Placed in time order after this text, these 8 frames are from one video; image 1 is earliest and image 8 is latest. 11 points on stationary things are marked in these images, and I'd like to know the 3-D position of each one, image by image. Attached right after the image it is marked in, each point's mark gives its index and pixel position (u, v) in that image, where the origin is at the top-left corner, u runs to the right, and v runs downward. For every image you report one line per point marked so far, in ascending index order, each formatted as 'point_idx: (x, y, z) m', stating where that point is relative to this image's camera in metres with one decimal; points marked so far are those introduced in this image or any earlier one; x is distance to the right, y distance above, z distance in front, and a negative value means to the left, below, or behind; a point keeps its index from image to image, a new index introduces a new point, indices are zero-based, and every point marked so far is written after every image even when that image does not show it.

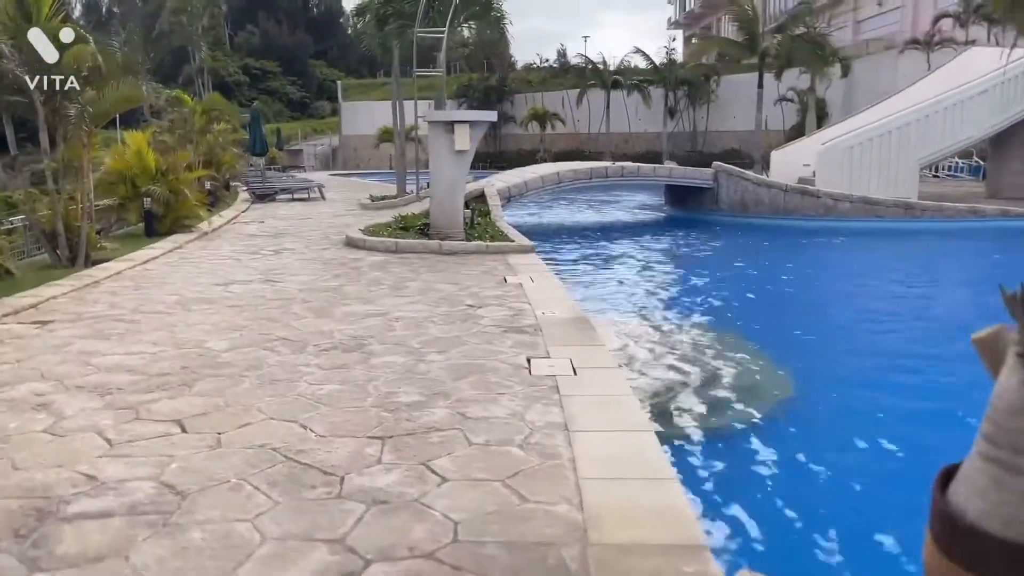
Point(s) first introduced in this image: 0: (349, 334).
0: (-1.2, -0.3, +6.0) m
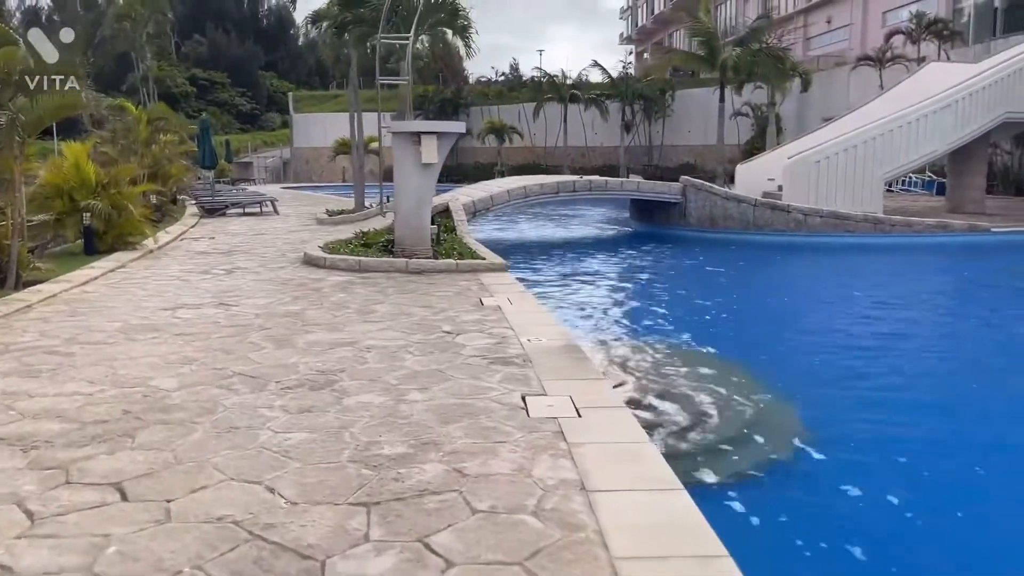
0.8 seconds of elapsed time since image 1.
0: (-1.3, -0.5, +5.4) m
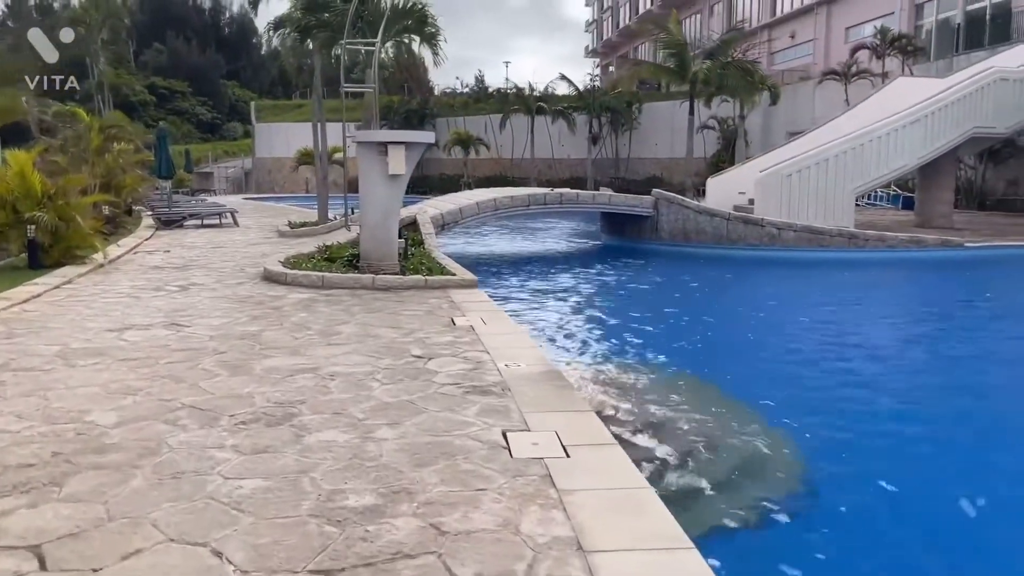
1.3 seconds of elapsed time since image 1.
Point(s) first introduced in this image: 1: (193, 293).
0: (-1.4, -0.6, +4.9) m
1: (-3.5, -0.1, +9.3) m
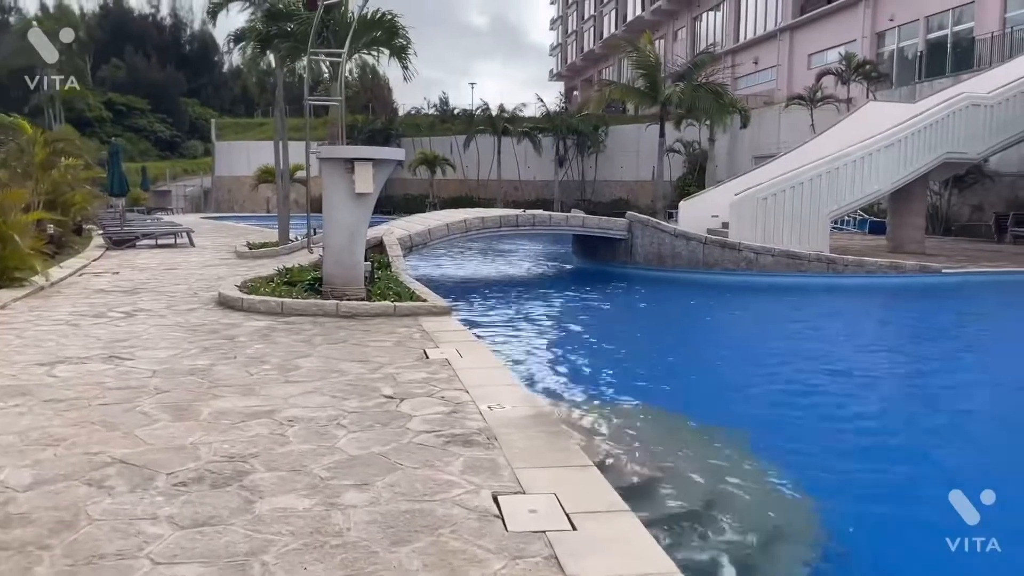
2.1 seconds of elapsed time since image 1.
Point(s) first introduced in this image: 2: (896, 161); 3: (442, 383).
0: (-1.4, -0.8, +4.2) m
1: (-3.8, -0.3, +8.5) m
2: (+7.8, +2.6, +17.1) m
3: (-0.5, -0.6, +5.7) m
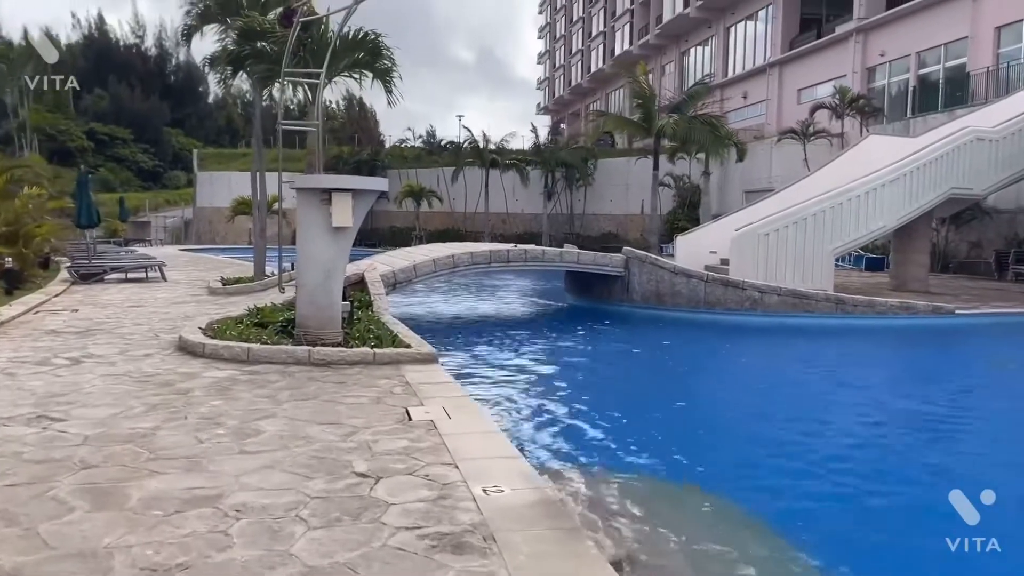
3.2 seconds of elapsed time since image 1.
0: (-1.4, -1.1, +3.3) m
1: (-3.8, -0.7, +7.6) m
2: (+7.6, +1.8, +16.4) m
3: (-0.5, -0.9, +4.8) m
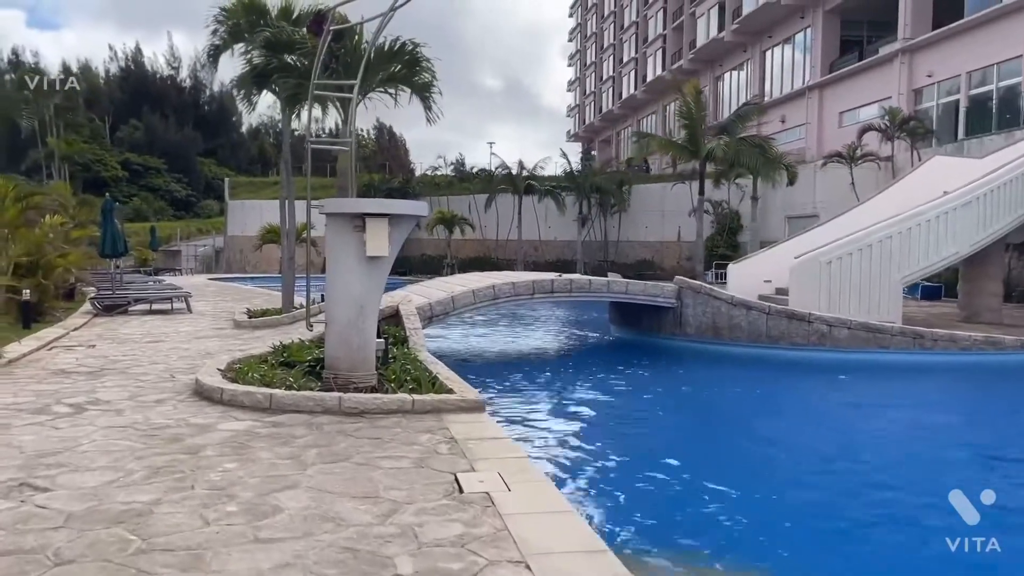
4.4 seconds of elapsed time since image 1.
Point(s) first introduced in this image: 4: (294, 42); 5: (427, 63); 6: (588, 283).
0: (-1.1, -1.2, +2.3) m
1: (-3.4, -1.0, +6.7) m
2: (+8.3, +1.2, +15.2) m
3: (-0.1, -1.1, +3.8) m
4: (-3.2, +3.6, +12.6) m
5: (-1.2, +3.1, +11.7) m
6: (+1.2, +0.1, +13.8) m
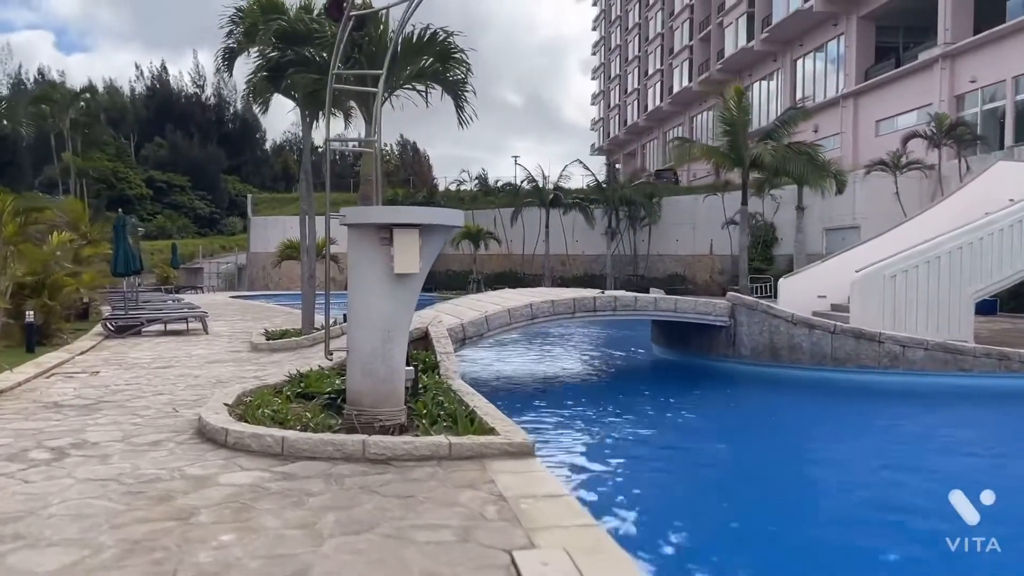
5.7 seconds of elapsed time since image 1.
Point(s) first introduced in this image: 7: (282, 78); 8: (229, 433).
0: (-0.8, -1.3, +1.2) m
1: (-3.0, -1.2, +5.7) m
2: (+8.9, +1.0, +13.9) m
3: (+0.2, -1.2, +2.7) m
4: (-2.7, +3.3, +11.6) m
5: (-0.7, +2.8, +10.7) m
6: (+1.8, -0.2, +12.7) m
7: (-3.1, +2.7, +11.9) m
8: (-2.1, -1.1, +6.1) m
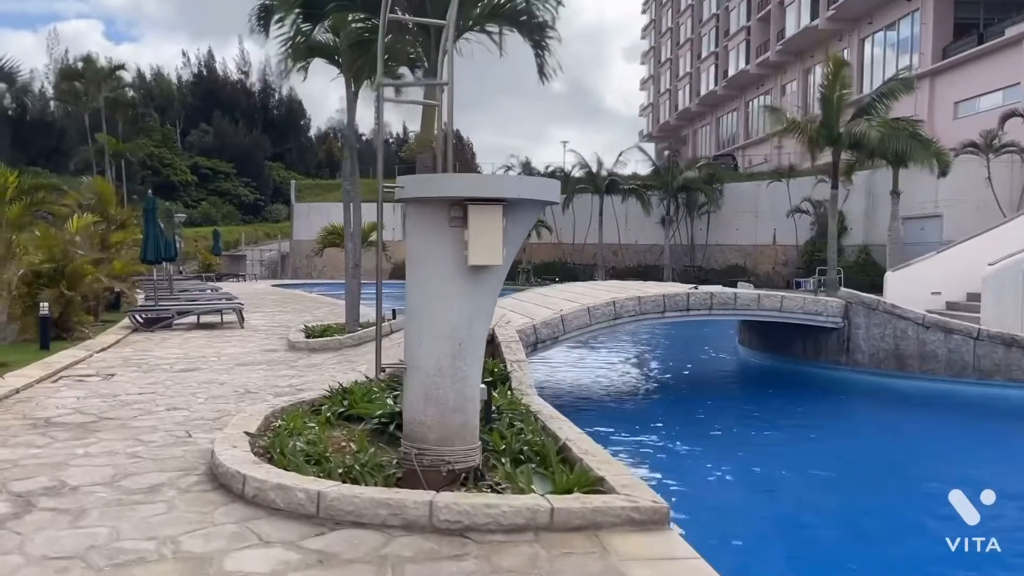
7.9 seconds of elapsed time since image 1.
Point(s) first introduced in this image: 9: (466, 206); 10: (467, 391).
0: (-0.5, -1.3, -0.5) m
1: (-2.4, -1.2, +4.1) m
2: (+9.9, +1.0, +11.7) m
3: (+0.6, -1.3, +1.0) m
4: (-1.8, +3.4, +10.0) m
5: (+0.2, +2.9, +8.9) m
6: (+2.8, -0.1, +10.9) m
7: (-2.2, +2.8, +10.3) m
8: (-1.4, -1.0, +4.5) m
9: (-0.3, +0.4, +4.9) m
10: (-0.3, -0.6, +5.0) m
